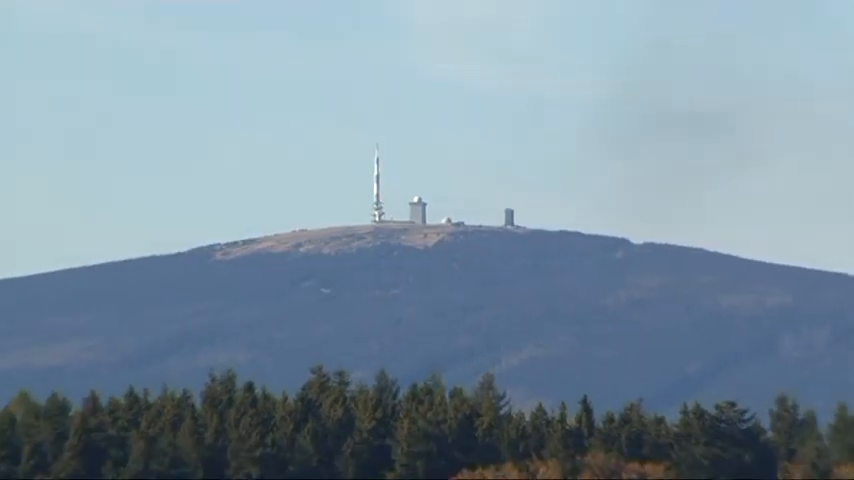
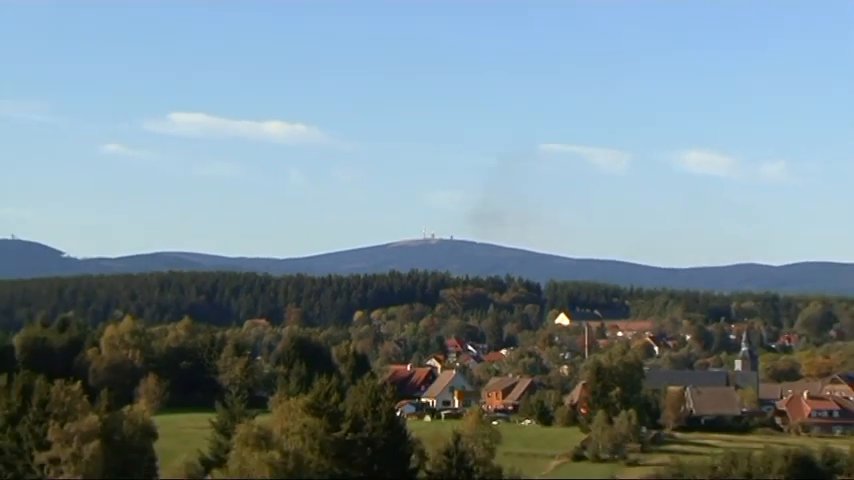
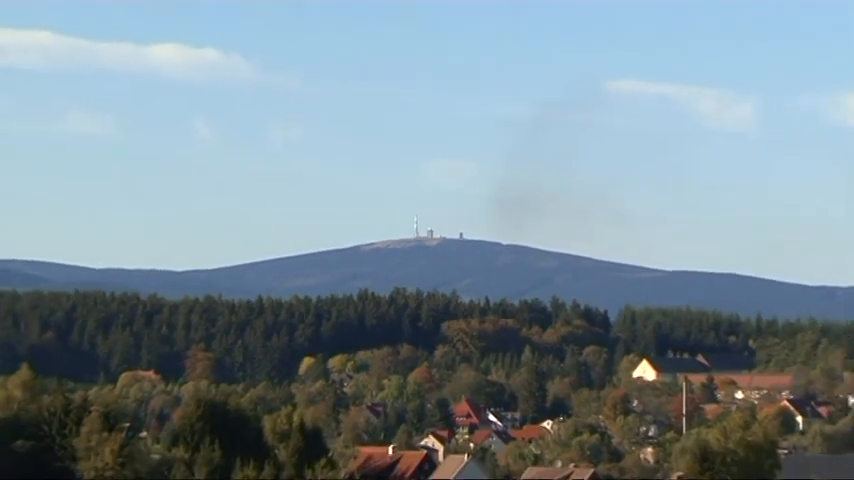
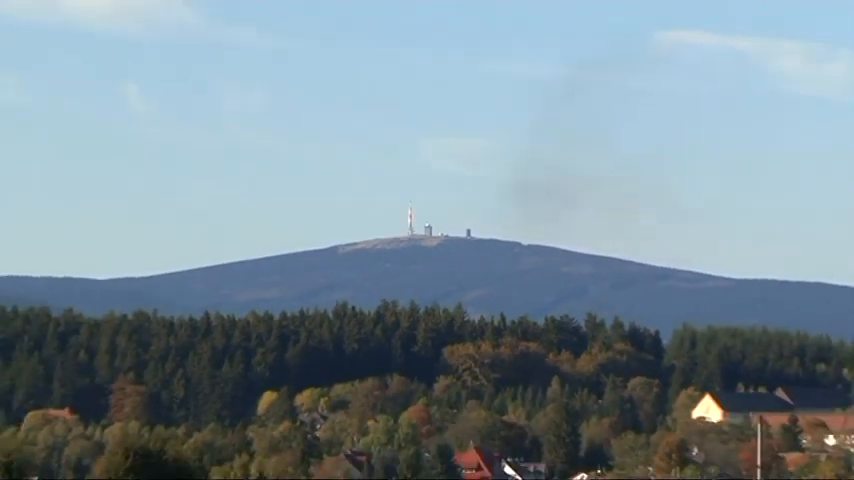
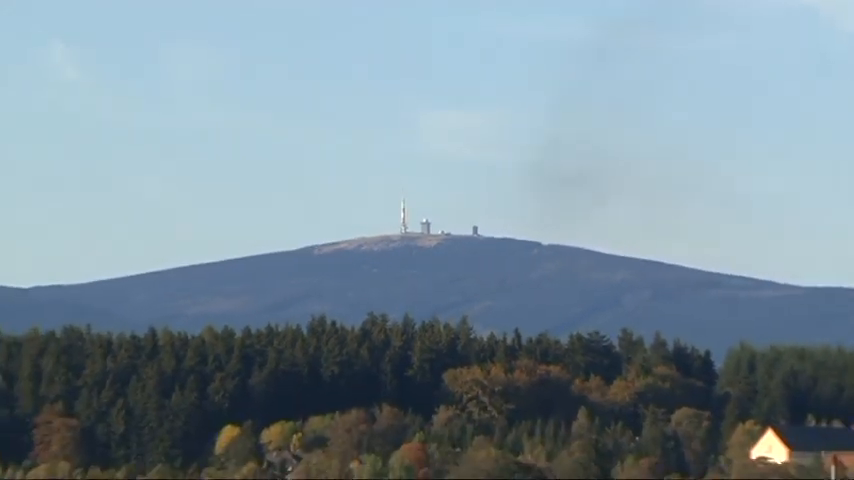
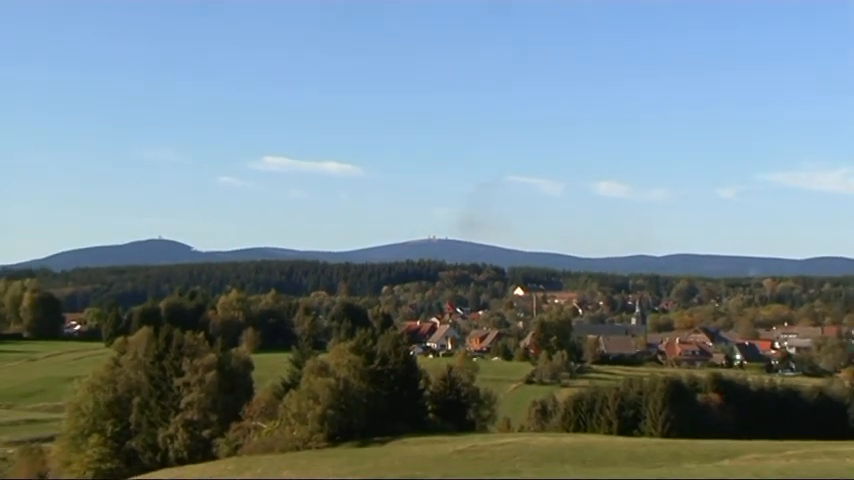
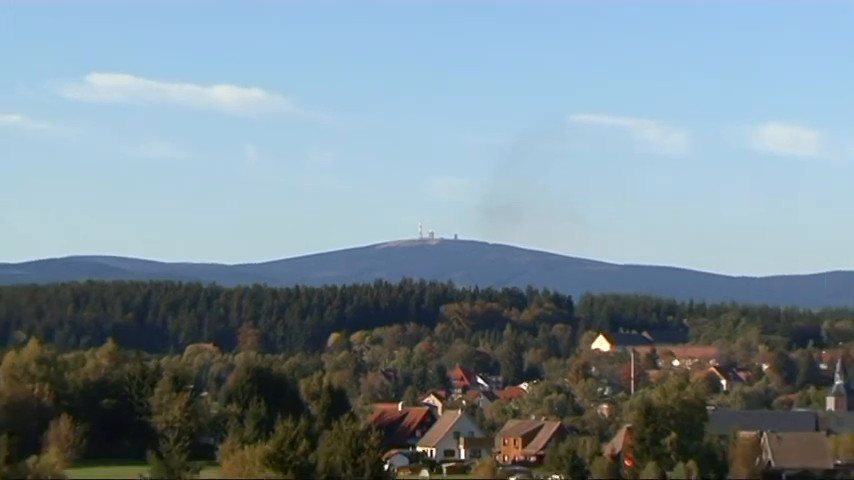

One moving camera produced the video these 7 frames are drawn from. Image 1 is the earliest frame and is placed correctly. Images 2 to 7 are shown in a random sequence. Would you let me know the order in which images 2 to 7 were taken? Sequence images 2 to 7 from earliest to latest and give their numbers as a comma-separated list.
5, 4, 3, 7, 2, 6
